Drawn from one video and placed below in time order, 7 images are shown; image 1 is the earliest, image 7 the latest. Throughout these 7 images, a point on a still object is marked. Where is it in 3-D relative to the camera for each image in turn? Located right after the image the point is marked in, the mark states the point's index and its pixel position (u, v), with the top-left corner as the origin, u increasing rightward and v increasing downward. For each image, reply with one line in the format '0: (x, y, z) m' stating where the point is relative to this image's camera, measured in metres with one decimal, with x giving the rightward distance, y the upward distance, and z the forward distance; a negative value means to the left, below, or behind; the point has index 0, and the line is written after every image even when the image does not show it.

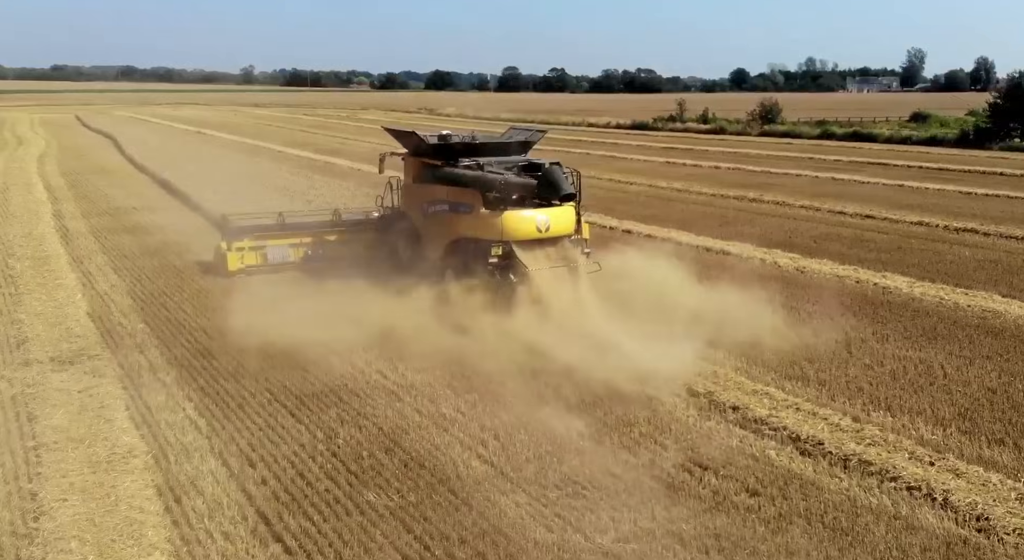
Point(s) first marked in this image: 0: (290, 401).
0: (-2.2, -1.2, +8.8) m
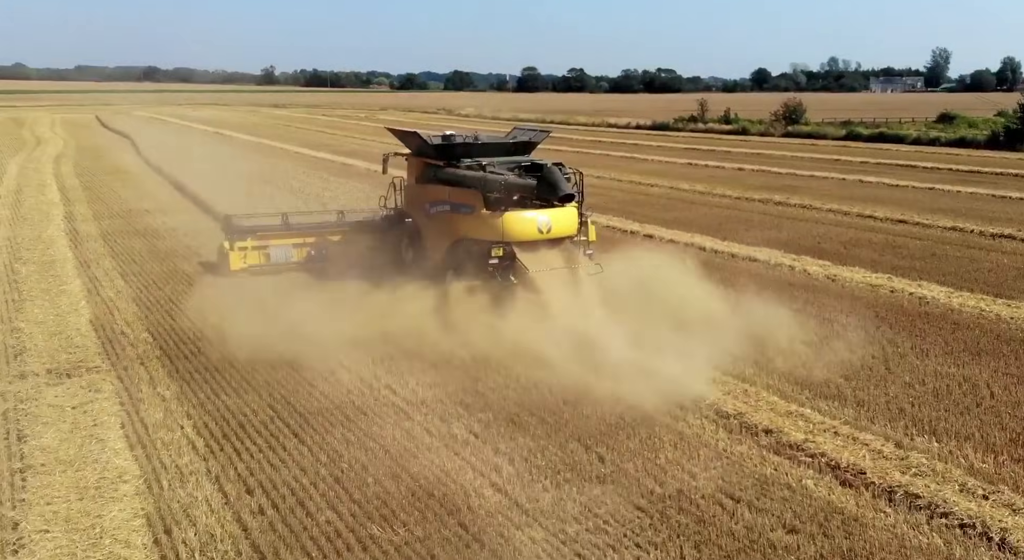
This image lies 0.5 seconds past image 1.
0: (-2.1, -1.3, +8.3) m
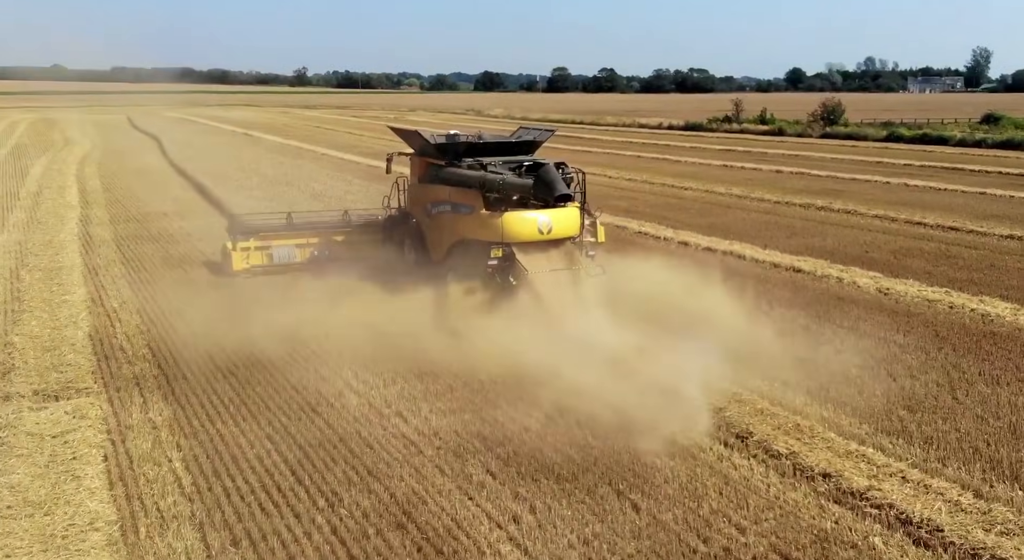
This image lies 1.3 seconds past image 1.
0: (-1.9, -1.5, +7.5) m
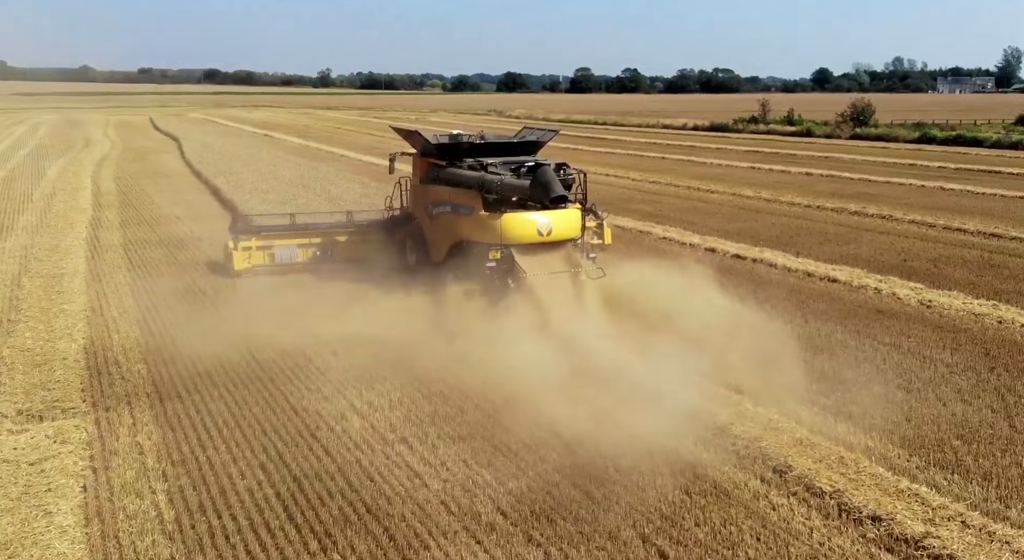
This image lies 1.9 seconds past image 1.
0: (-1.8, -1.6, +6.9) m
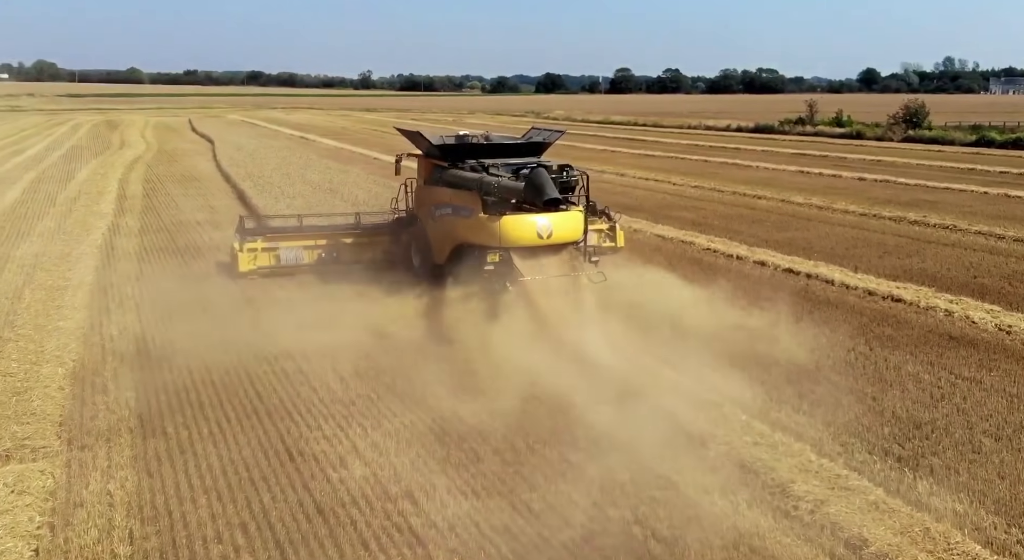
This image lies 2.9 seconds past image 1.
0: (-1.6, -1.8, +5.9) m
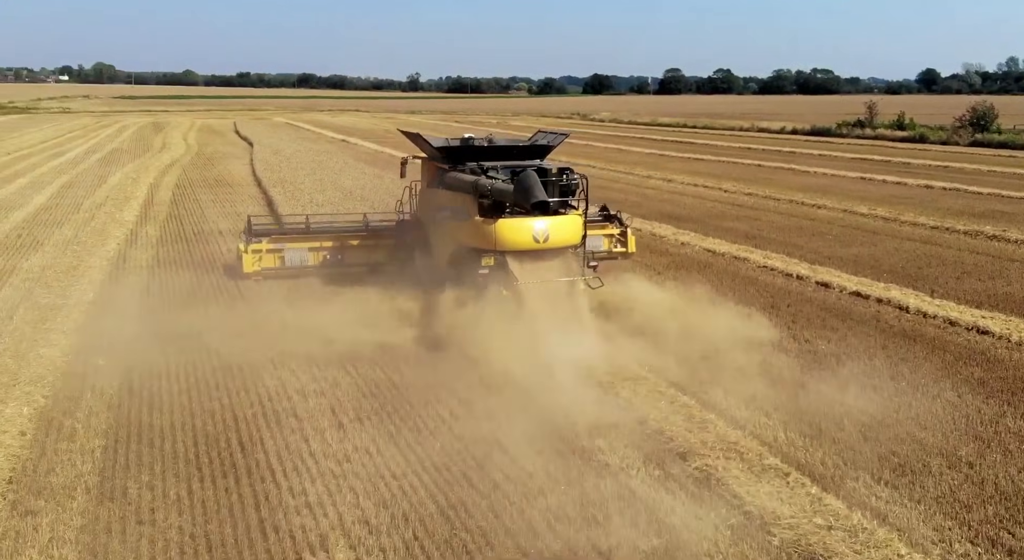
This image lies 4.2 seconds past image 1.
0: (-1.6, -2.1, +4.6) m
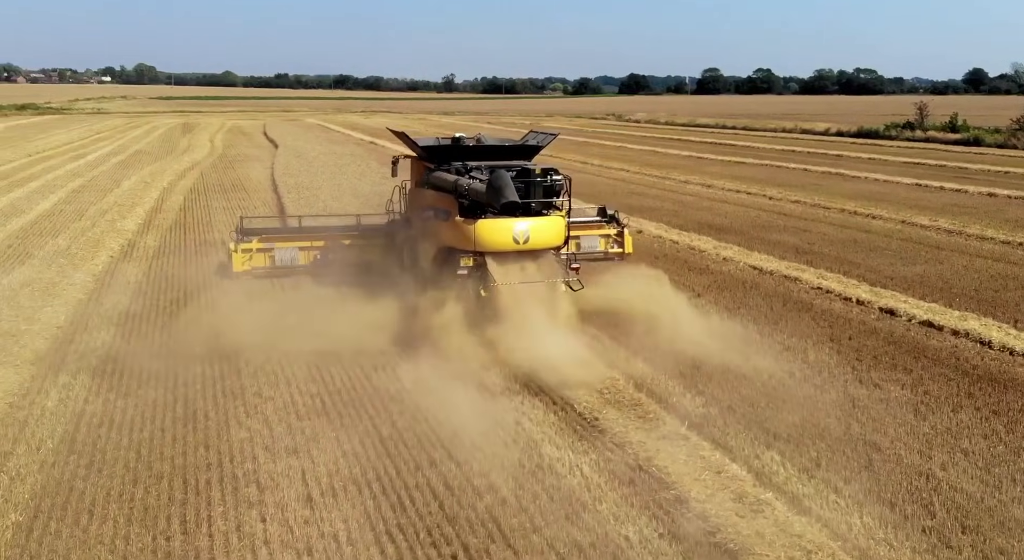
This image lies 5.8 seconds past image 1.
0: (-1.7, -2.4, +3.2) m
